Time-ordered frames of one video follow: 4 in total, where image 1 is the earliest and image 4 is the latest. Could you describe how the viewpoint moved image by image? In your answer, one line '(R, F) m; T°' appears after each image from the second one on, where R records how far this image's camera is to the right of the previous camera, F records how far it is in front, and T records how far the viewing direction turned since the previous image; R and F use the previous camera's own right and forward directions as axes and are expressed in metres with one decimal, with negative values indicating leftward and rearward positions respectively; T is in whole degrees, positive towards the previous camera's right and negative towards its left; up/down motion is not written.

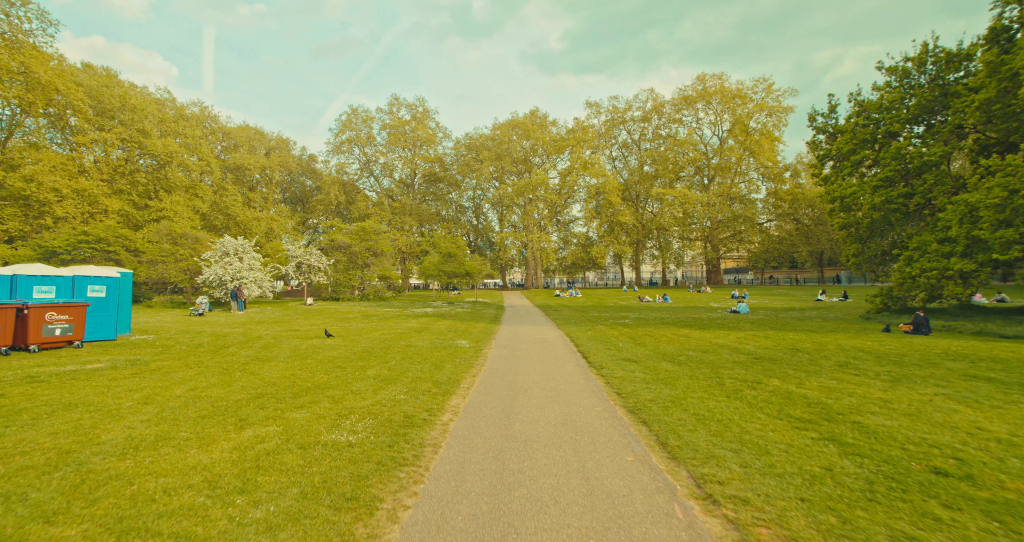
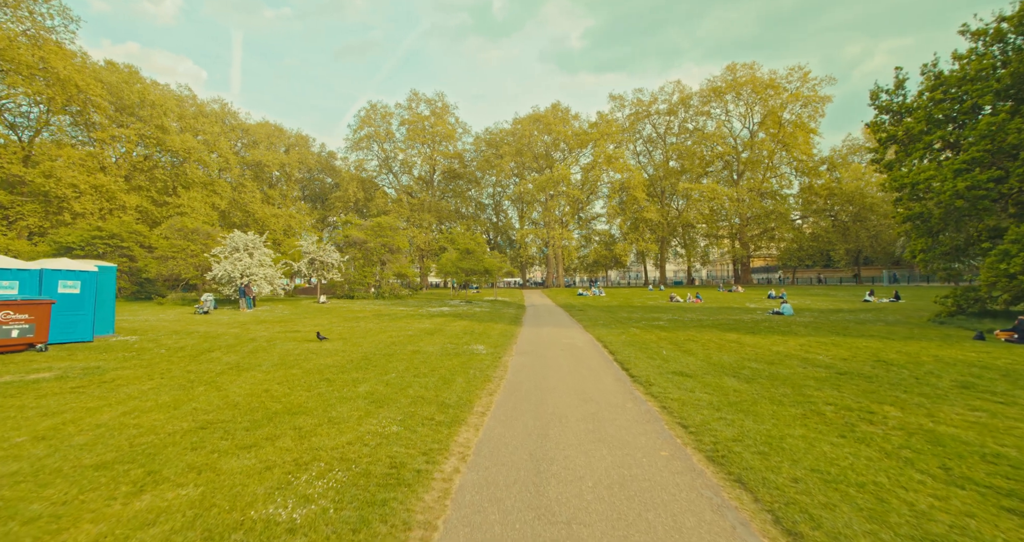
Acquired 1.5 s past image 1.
(-0.1, +1.7) m; -2°
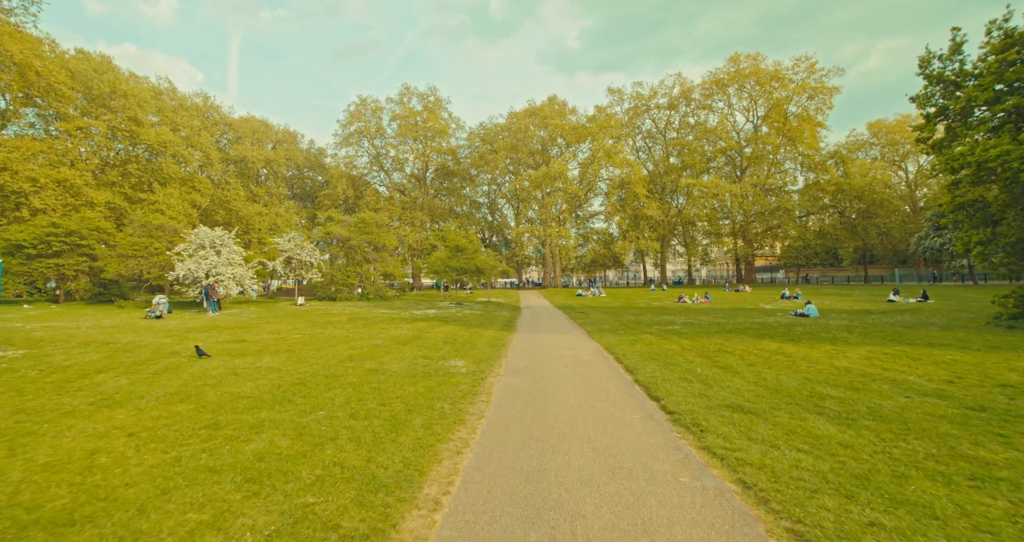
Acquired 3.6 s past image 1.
(+0.2, +2.4) m; 0°
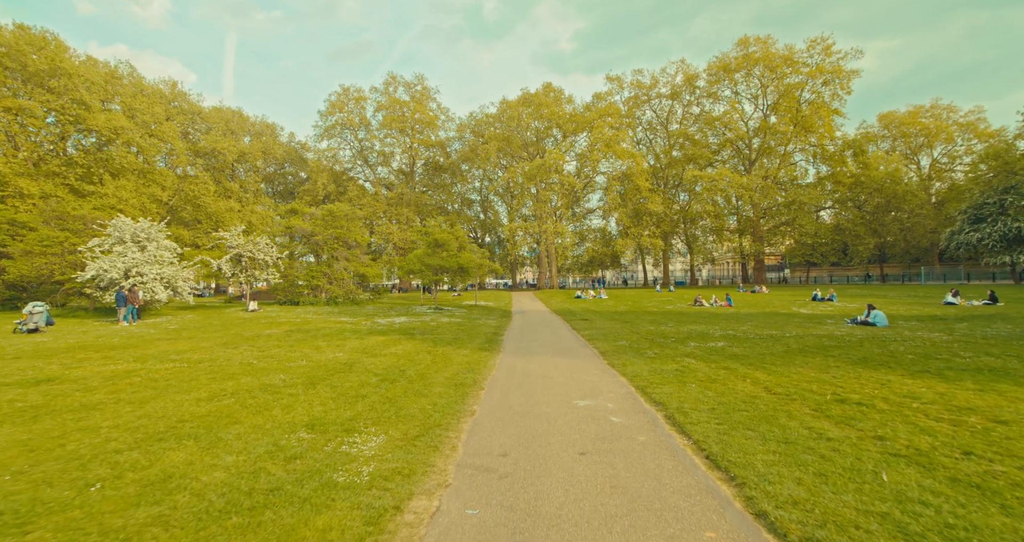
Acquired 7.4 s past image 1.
(+0.3, +4.5) m; +1°
